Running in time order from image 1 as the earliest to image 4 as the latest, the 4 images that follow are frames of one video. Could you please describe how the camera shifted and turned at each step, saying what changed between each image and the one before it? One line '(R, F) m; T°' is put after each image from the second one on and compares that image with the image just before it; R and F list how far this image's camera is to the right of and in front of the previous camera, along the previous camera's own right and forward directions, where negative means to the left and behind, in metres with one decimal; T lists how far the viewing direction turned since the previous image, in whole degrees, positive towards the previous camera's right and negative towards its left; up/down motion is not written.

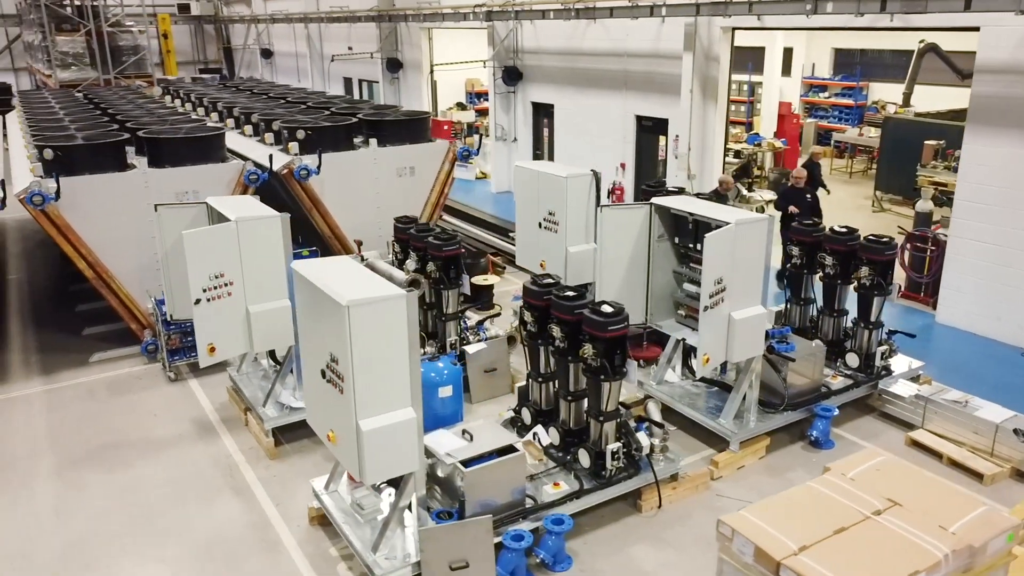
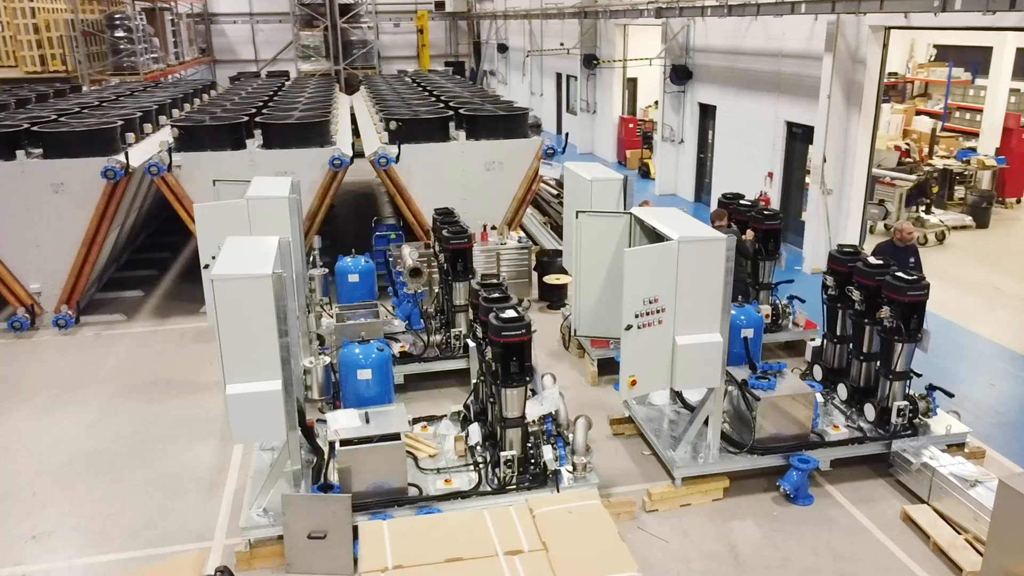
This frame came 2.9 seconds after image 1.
(+1.8, +0.3) m; -19°
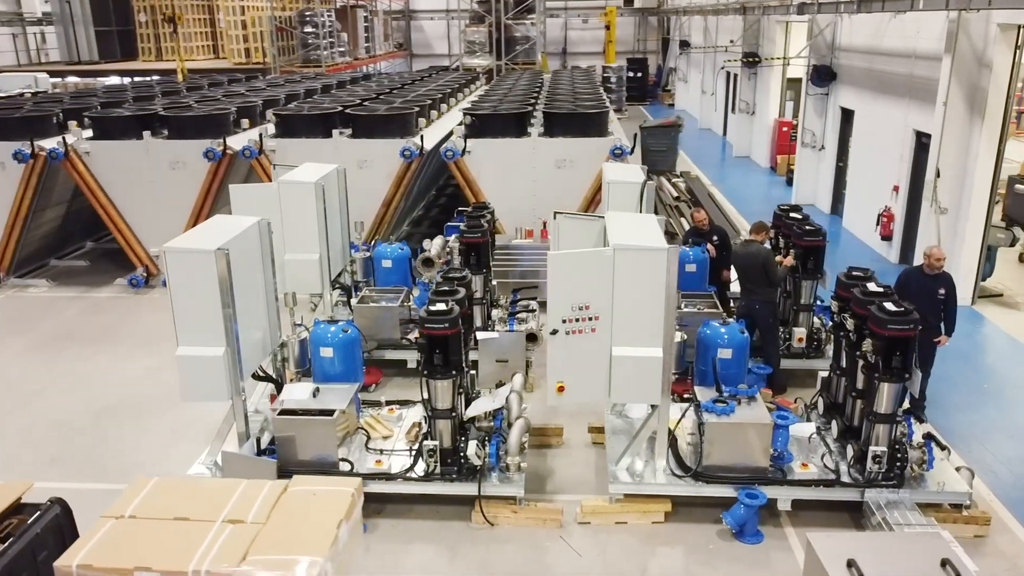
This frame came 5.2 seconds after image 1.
(+1.4, +0.1) m; -15°
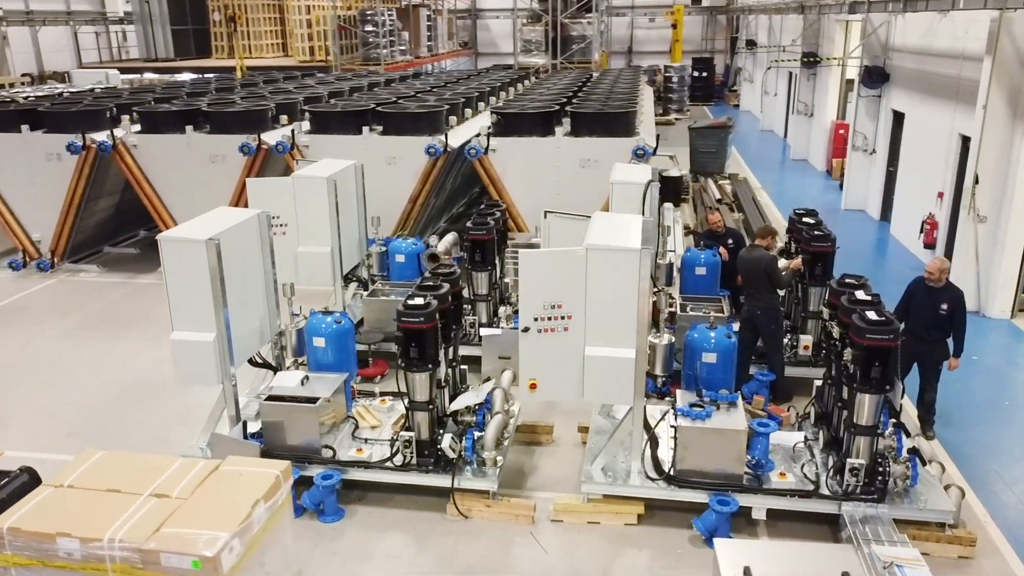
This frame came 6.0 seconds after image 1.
(+0.5, 0.0) m; -5°
